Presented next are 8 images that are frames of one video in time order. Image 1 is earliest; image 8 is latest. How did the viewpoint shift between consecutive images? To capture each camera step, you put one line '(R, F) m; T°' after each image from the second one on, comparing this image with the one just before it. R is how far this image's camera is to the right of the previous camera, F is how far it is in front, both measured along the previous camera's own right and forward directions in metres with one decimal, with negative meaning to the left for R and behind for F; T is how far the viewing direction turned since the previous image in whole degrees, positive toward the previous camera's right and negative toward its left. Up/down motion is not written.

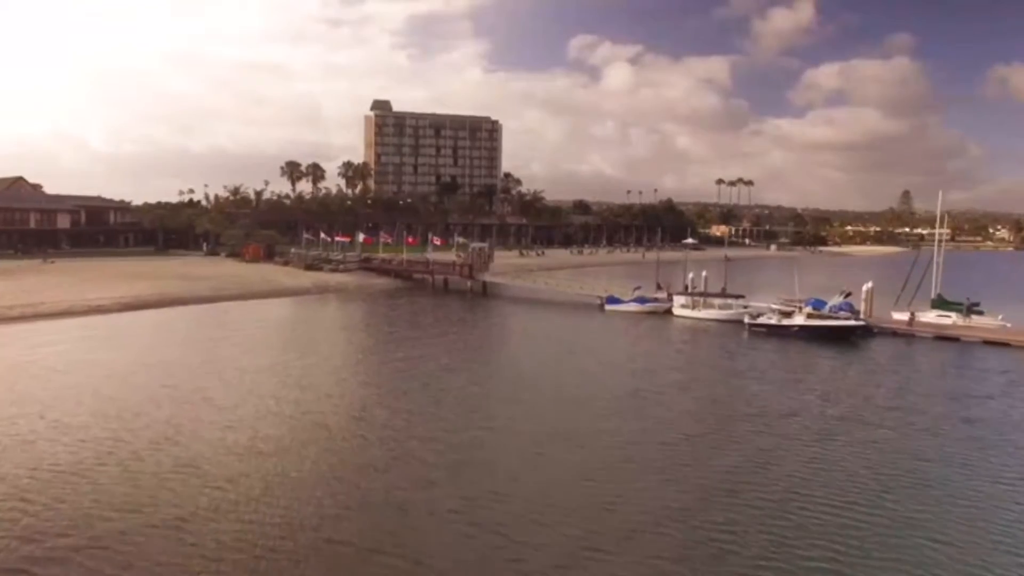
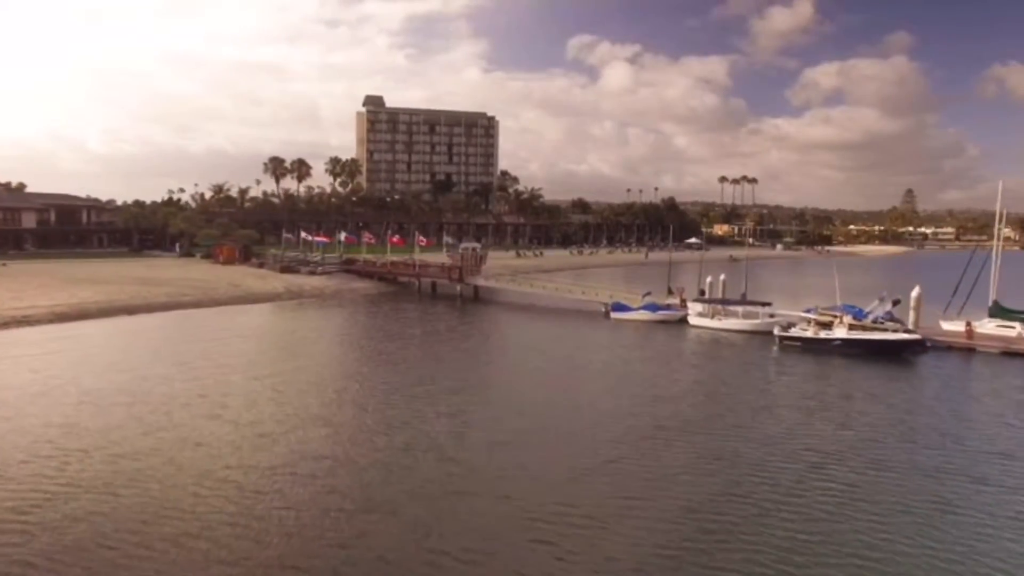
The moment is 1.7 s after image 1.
(+0.3, +7.1) m; 0°
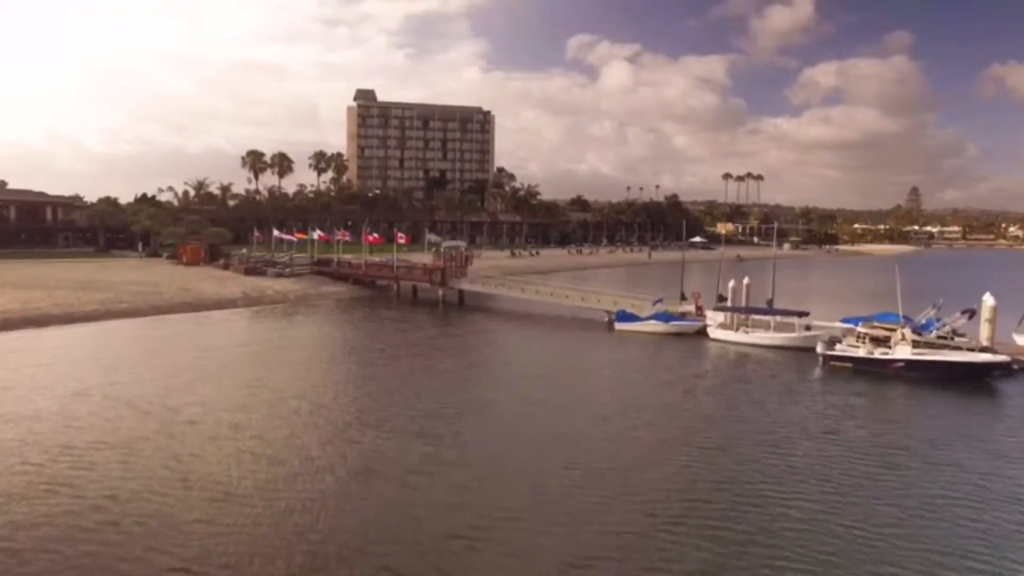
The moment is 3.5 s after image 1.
(+0.7, +8.1) m; 0°
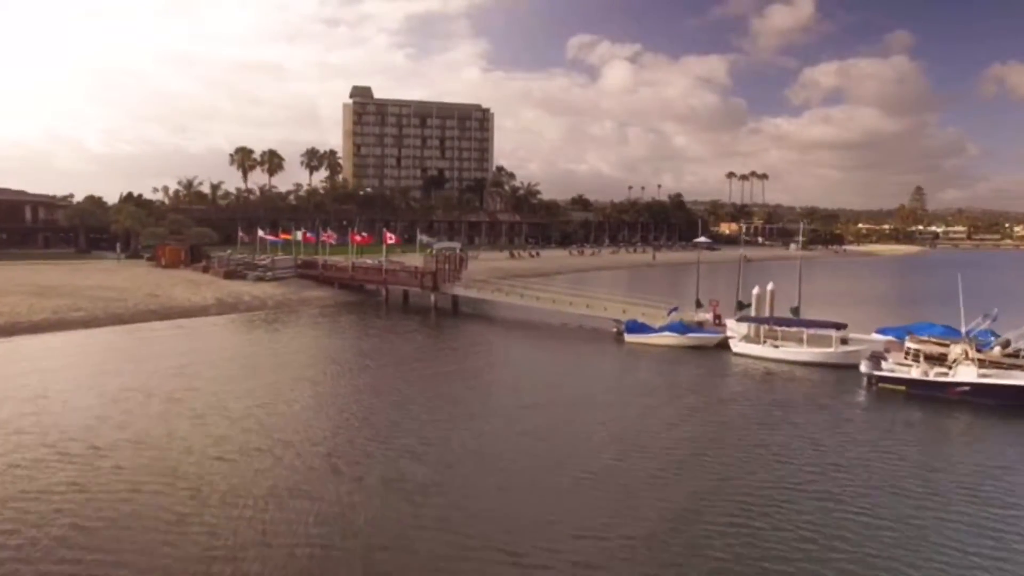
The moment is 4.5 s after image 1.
(+0.1, +4.8) m; 0°
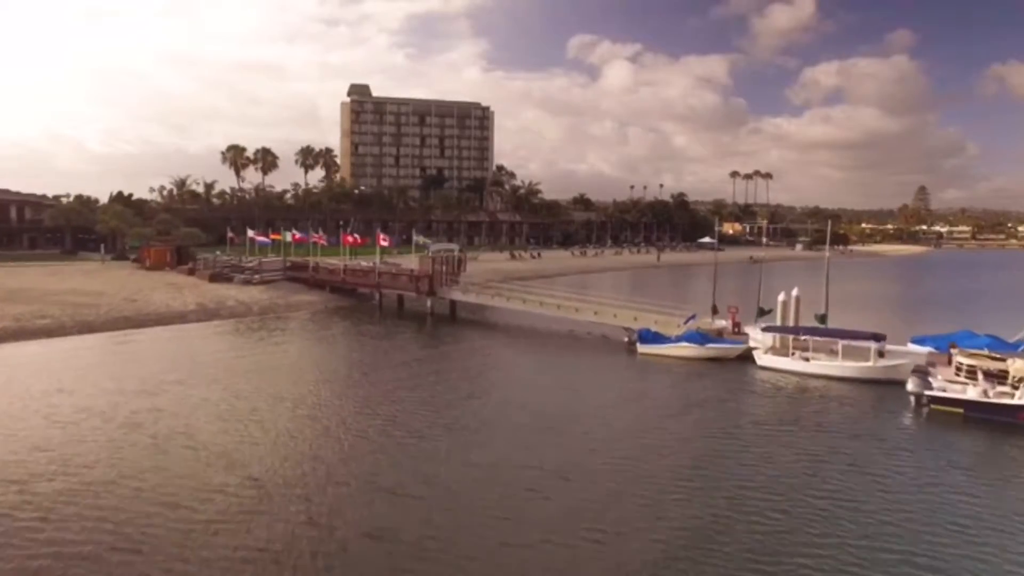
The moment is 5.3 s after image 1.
(-0.1, +3.5) m; 0°
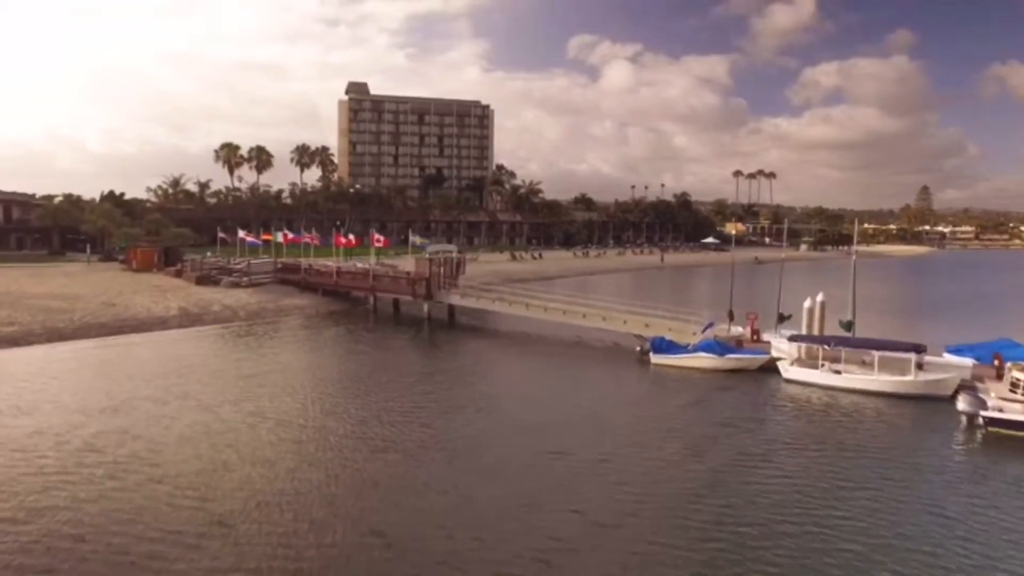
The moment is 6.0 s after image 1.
(-0.1, +2.9) m; 0°
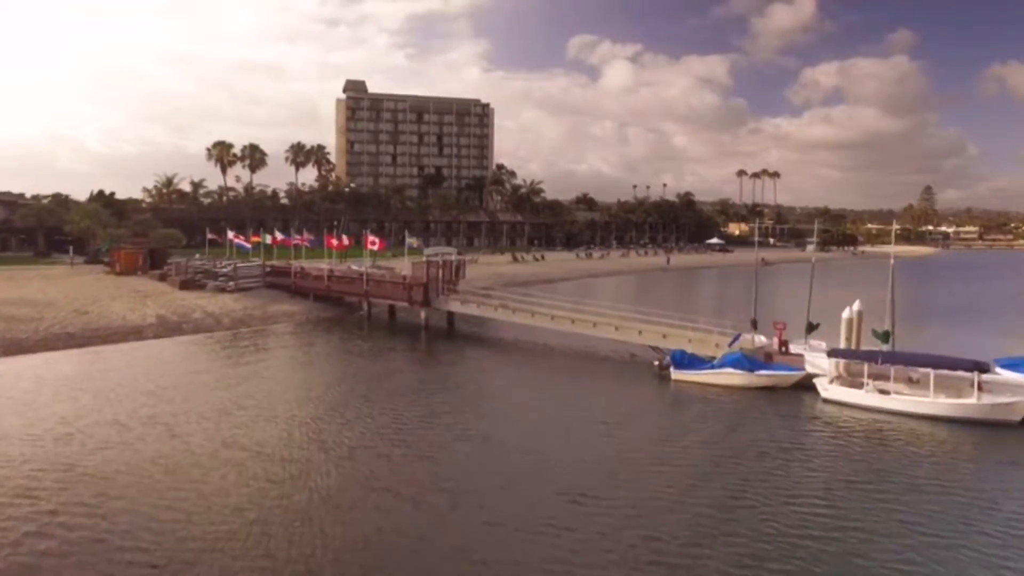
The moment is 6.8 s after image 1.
(-0.2, +3.4) m; 0°
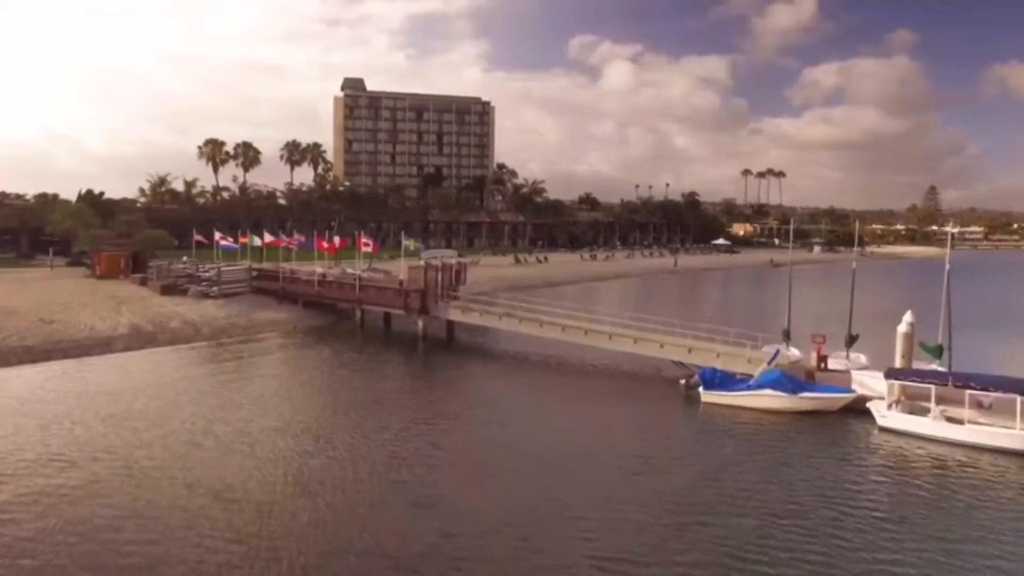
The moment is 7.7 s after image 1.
(-0.3, +3.8) m; 0°
